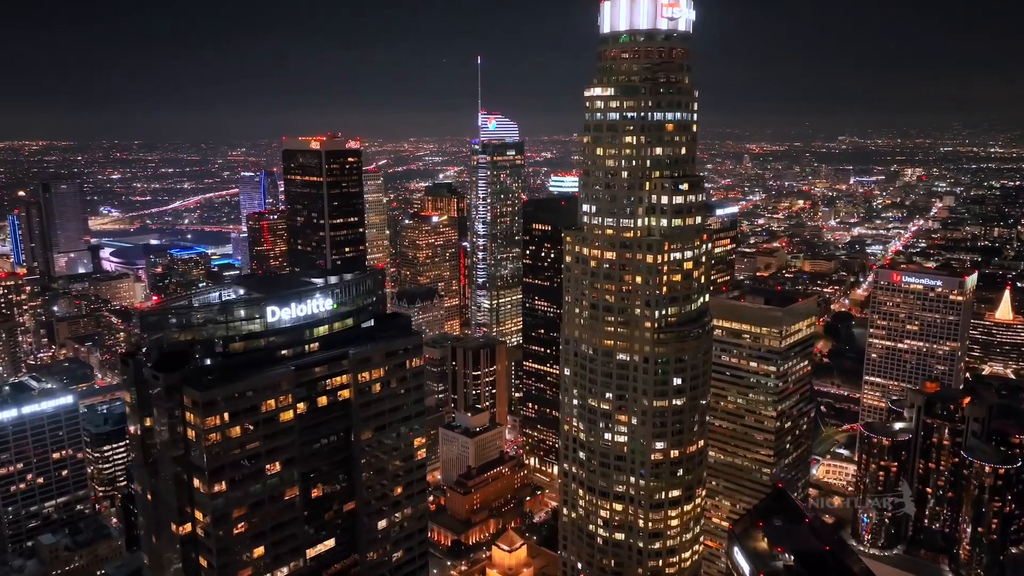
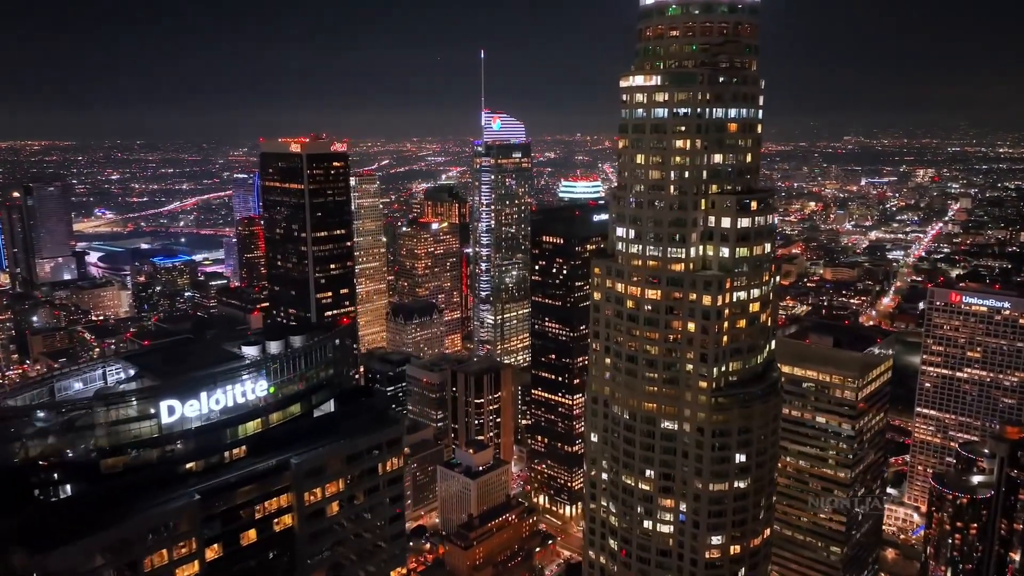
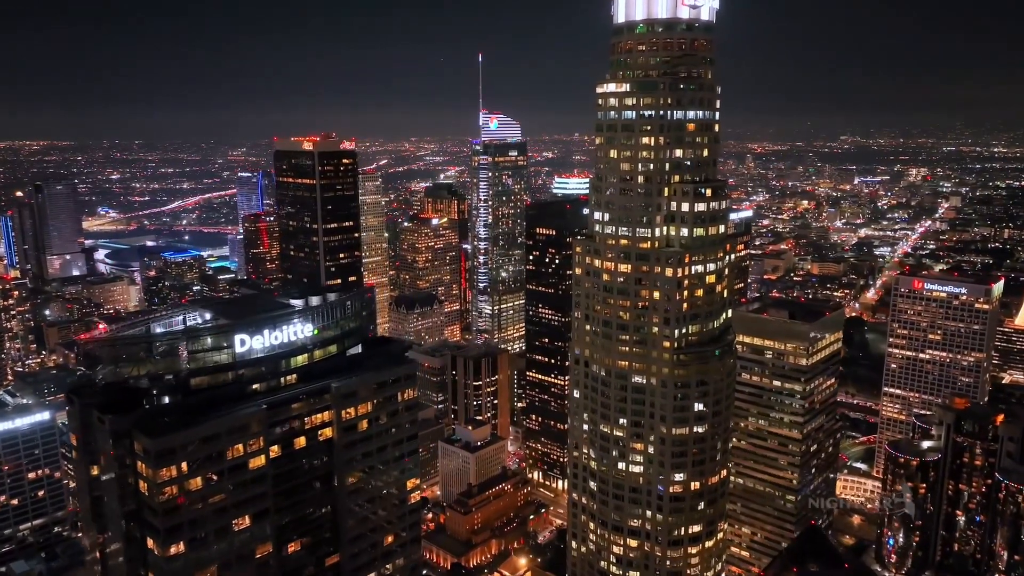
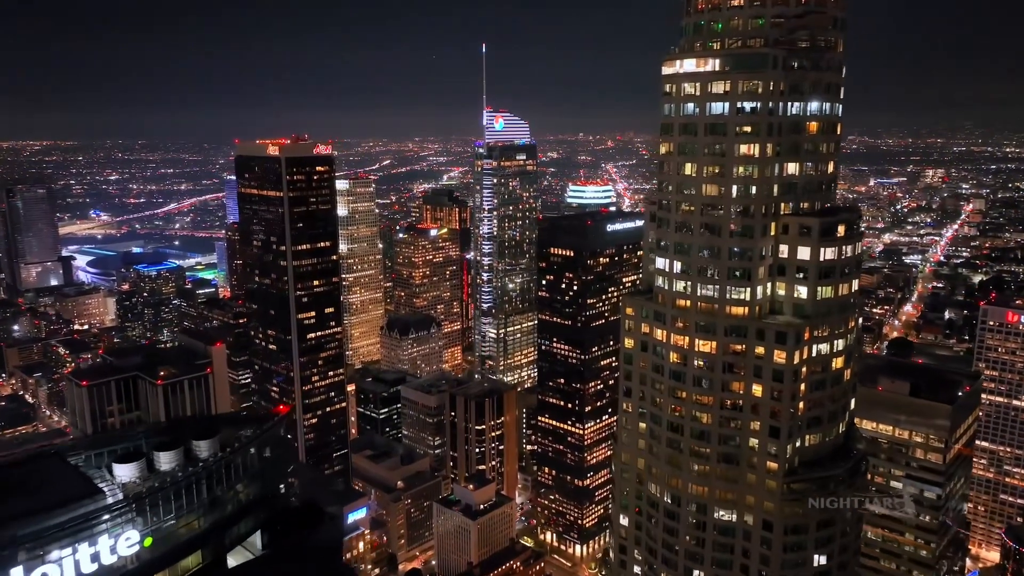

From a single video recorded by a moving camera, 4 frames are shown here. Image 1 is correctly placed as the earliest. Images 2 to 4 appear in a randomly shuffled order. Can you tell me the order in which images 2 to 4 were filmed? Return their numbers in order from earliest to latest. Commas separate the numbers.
3, 2, 4
